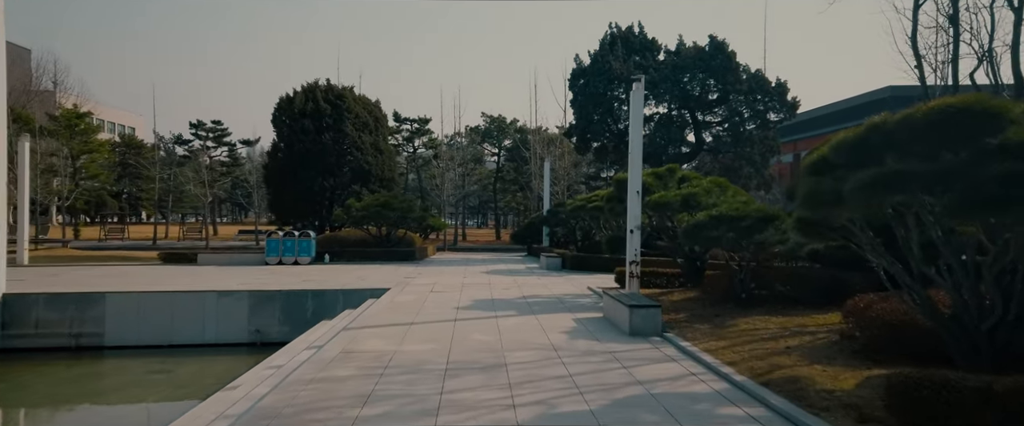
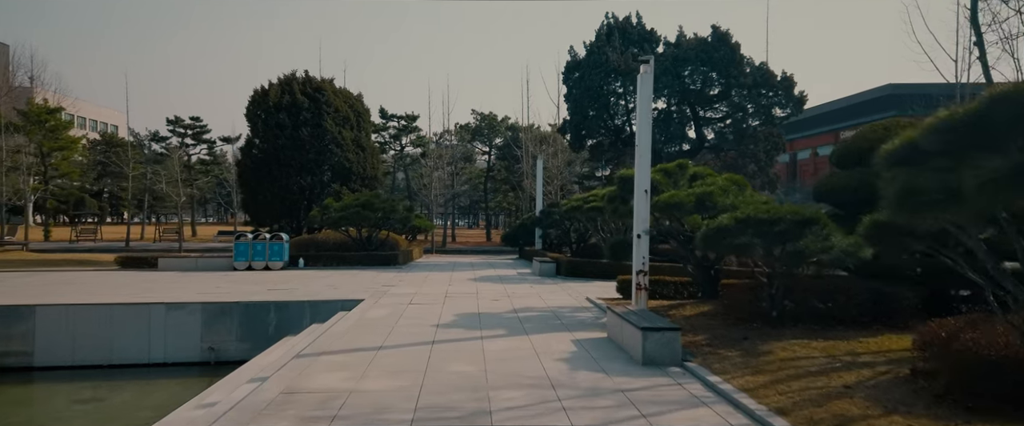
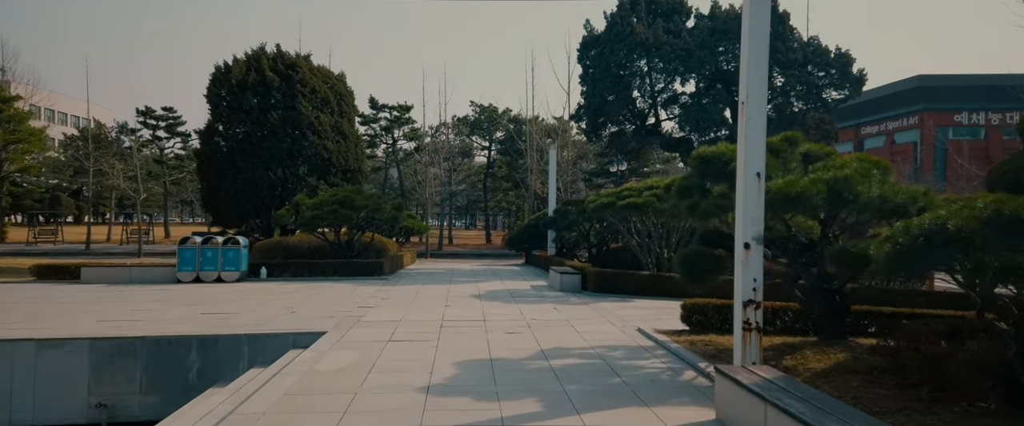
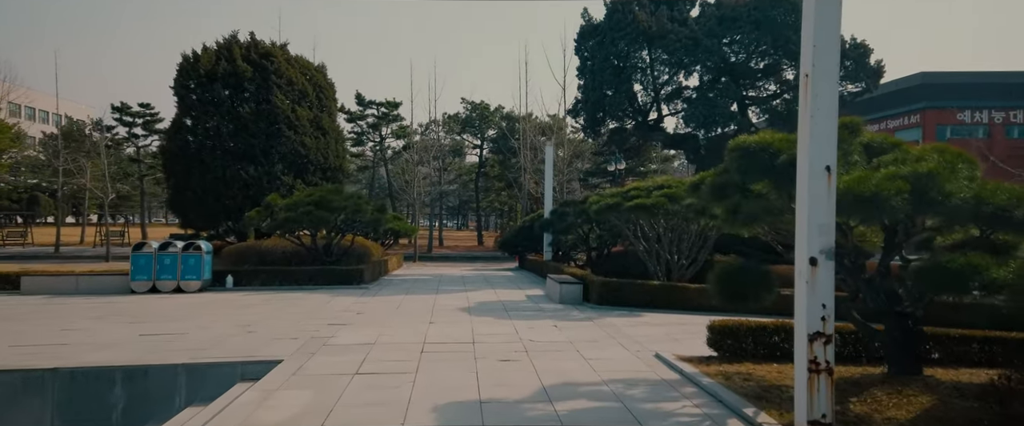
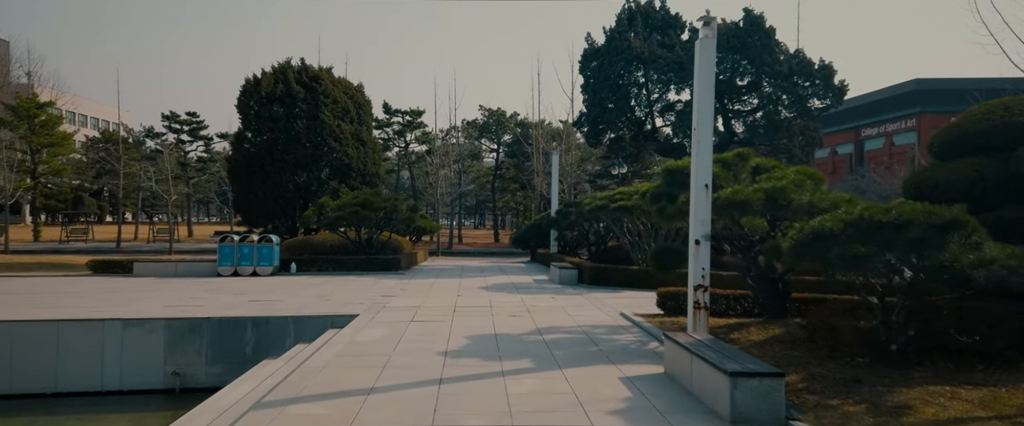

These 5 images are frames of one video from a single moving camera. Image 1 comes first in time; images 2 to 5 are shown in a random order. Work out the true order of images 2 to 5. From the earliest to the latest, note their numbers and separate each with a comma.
2, 5, 3, 4
